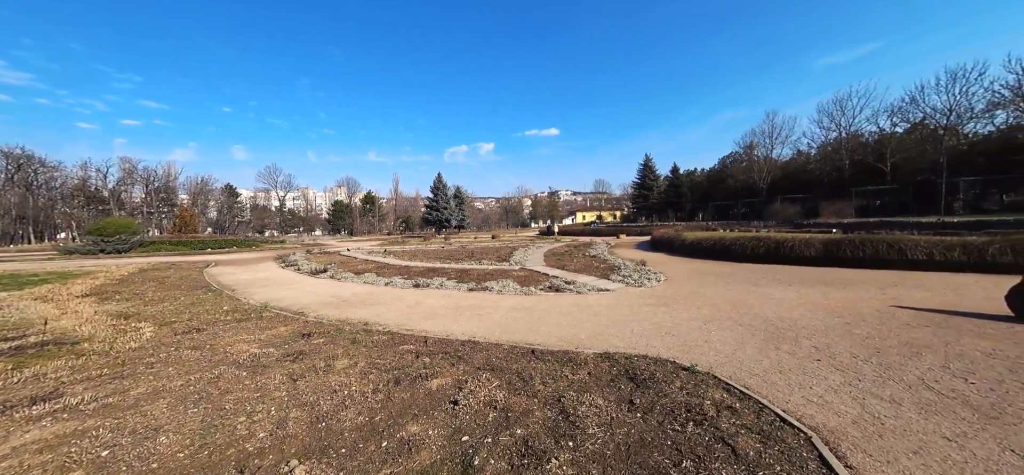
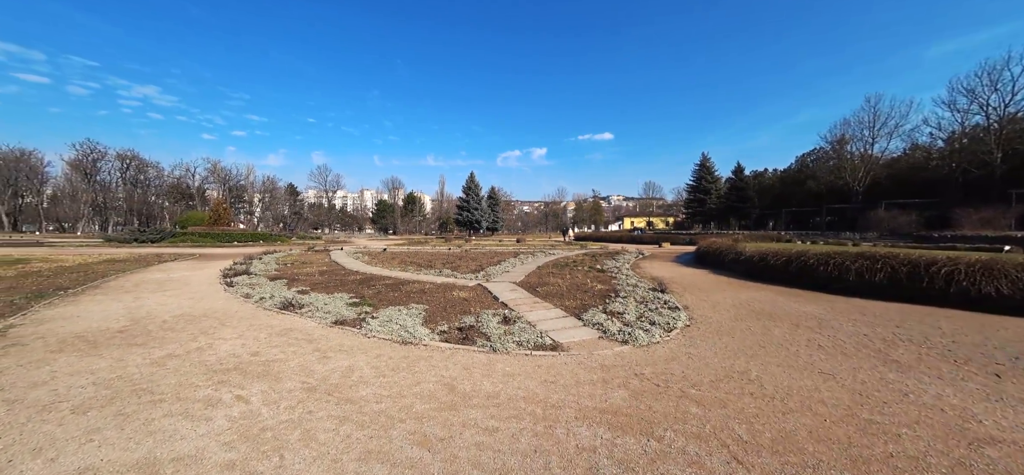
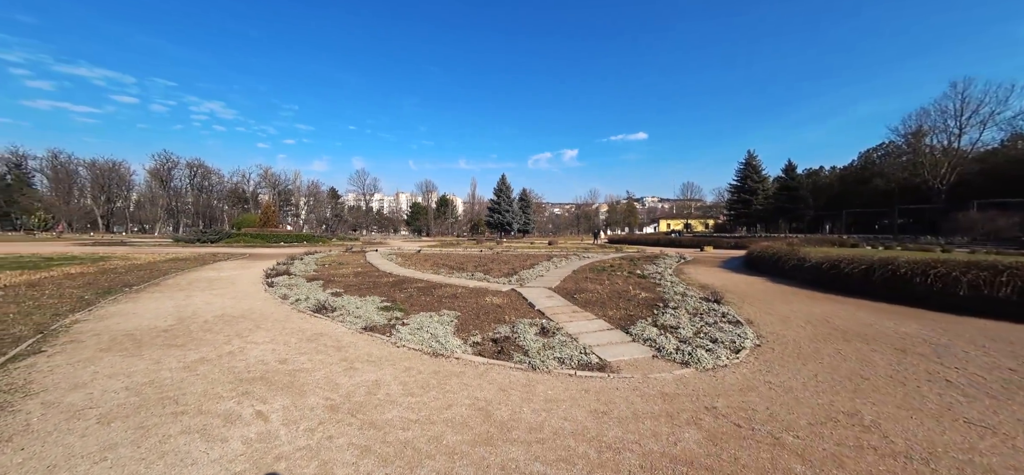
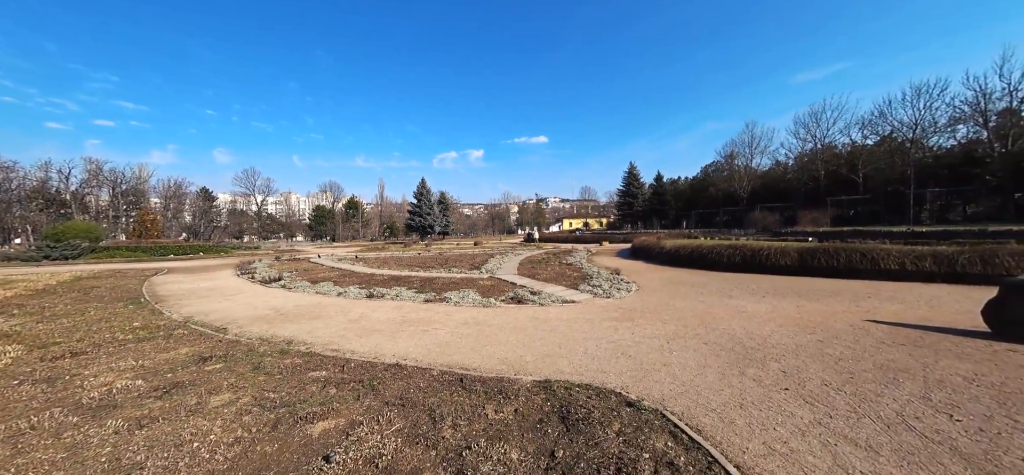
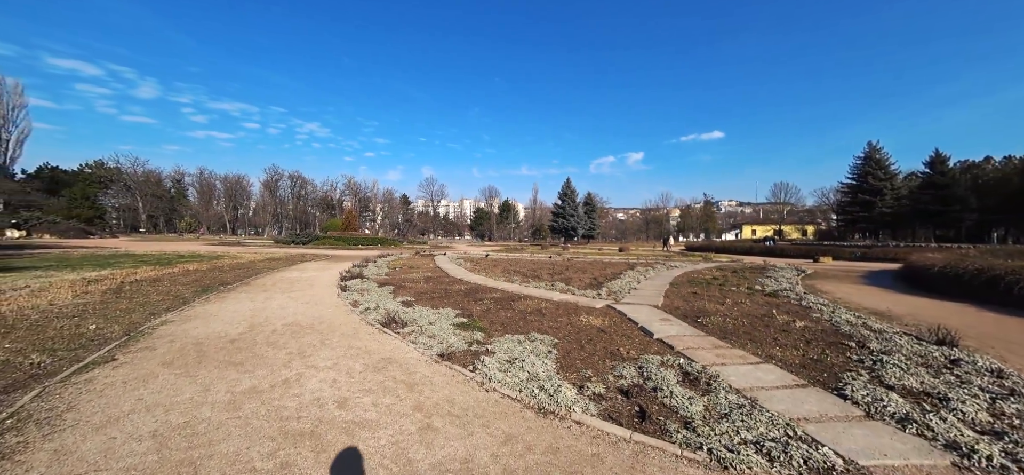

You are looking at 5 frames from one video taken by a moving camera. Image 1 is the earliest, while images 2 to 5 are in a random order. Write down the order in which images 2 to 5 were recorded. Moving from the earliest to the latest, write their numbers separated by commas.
4, 2, 3, 5
